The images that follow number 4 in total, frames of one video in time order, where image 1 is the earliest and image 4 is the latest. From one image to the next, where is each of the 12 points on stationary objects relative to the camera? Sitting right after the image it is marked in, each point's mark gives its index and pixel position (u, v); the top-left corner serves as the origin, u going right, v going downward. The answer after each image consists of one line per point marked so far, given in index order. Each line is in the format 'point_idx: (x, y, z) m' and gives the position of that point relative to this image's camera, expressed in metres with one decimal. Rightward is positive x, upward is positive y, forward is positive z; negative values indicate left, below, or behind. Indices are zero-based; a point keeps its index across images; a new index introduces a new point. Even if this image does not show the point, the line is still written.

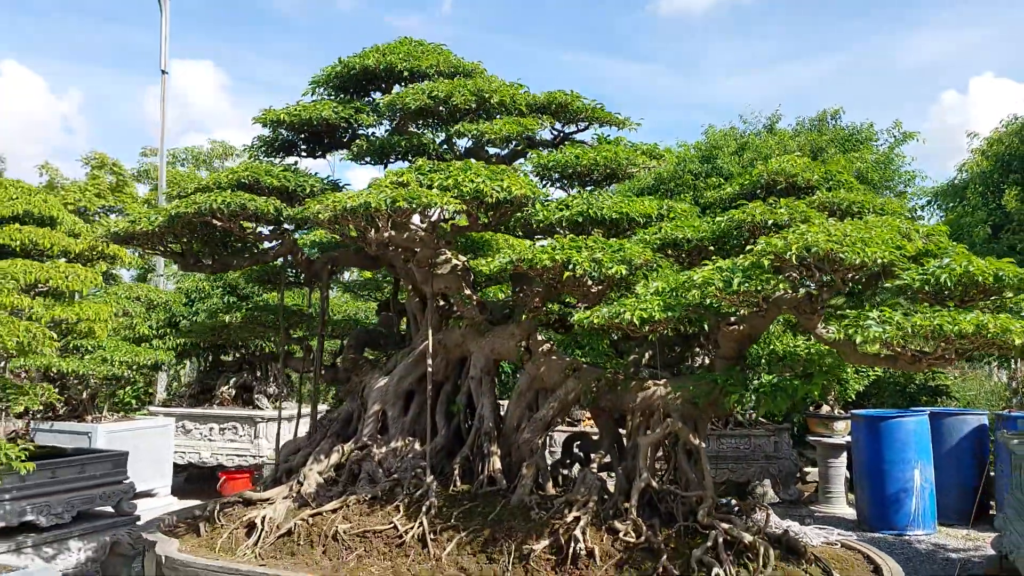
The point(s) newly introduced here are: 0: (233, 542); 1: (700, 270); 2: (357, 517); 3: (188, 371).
0: (-2.2, -2.0, +6.7) m
1: (+1.2, +0.1, +5.2) m
2: (-1.2, -1.8, +6.6) m
3: (-7.4, -1.9, +19.1) m
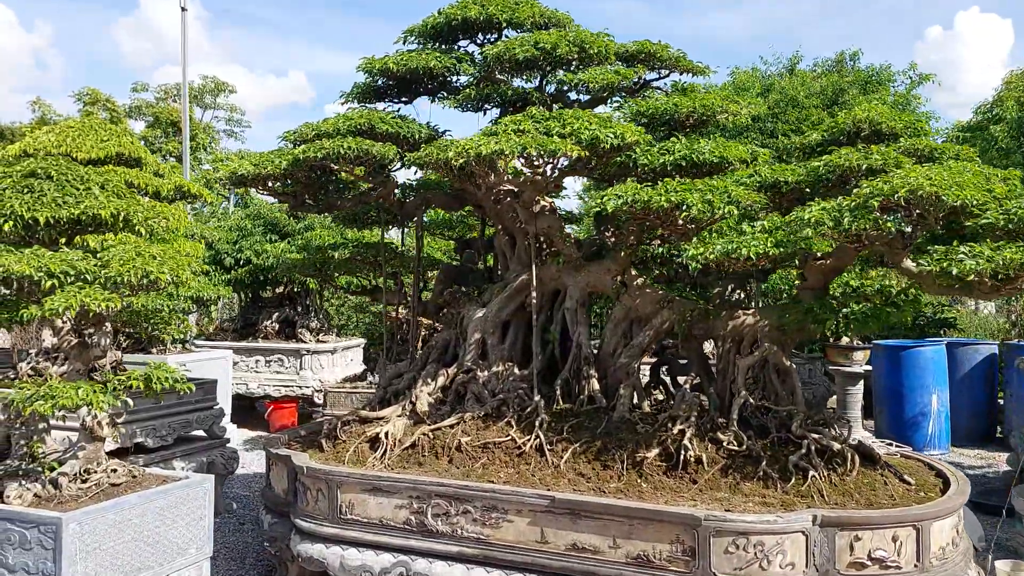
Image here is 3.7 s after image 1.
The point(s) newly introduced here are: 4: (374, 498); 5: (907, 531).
0: (-1.3, -1.5, +7.5) m
1: (+2.1, +0.5, +5.9) m
2: (-0.3, -1.2, +7.3) m
3: (-6.8, -0.5, +19.7) m
4: (-1.1, -1.7, +6.8) m
5: (+2.7, -1.7, +5.7) m
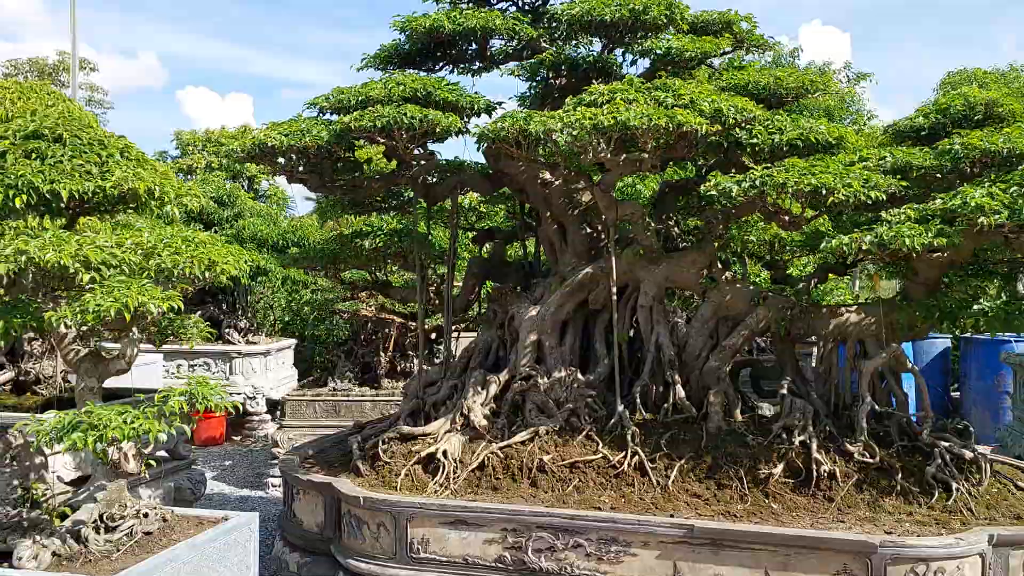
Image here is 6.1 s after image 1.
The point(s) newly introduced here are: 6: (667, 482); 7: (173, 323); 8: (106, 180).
0: (-0.7, -1.4, +6.4) m
1: (+2.9, +0.6, +5.3) m
2: (+0.3, -1.2, +6.4) m
3: (-8.0, -0.4, +17.6) m
4: (-0.4, -1.6, +5.7) m
5: (+3.5, -1.6, +5.3) m
6: (+1.1, -1.4, +5.9) m
7: (-2.3, -0.2, +5.7) m
8: (-2.2, +0.6, +4.7) m
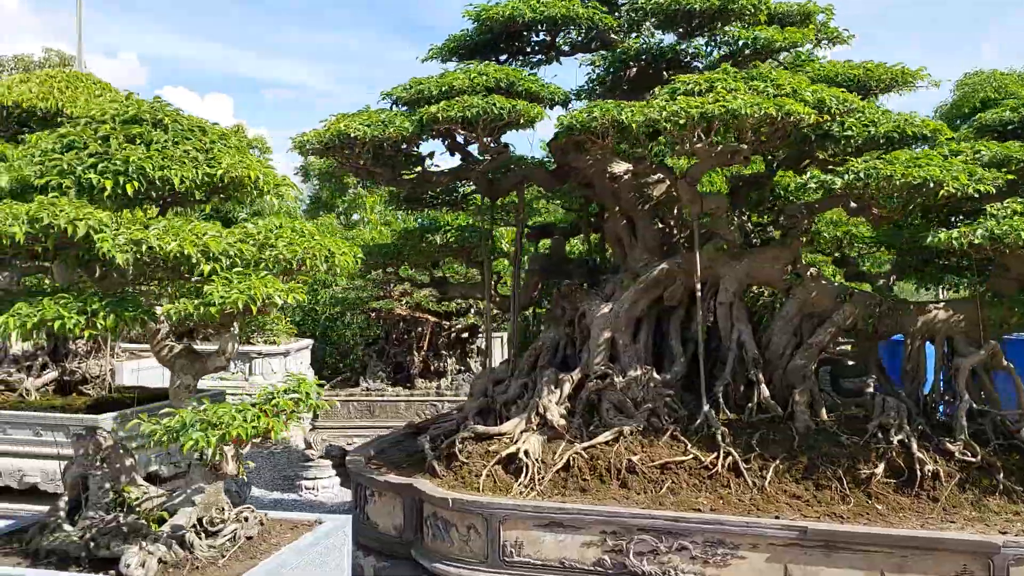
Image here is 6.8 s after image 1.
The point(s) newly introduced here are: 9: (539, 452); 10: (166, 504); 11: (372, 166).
0: (-0.1, -1.4, +6.2) m
1: (+3.5, +0.6, +5.2) m
2: (+0.9, -1.2, +6.2) m
3: (-7.6, -0.3, +17.2) m
4: (+0.3, -1.6, +5.5) m
5: (+4.2, -1.6, +5.2) m
6: (+1.7, -1.3, +5.7) m
7: (-1.6, -0.2, +5.5) m
8: (-1.6, +0.6, +4.5) m
9: (+0.2, -1.2, +6.3) m
10: (-1.9, -1.2, +4.7) m
11: (-1.1, +1.0, +6.8) m
